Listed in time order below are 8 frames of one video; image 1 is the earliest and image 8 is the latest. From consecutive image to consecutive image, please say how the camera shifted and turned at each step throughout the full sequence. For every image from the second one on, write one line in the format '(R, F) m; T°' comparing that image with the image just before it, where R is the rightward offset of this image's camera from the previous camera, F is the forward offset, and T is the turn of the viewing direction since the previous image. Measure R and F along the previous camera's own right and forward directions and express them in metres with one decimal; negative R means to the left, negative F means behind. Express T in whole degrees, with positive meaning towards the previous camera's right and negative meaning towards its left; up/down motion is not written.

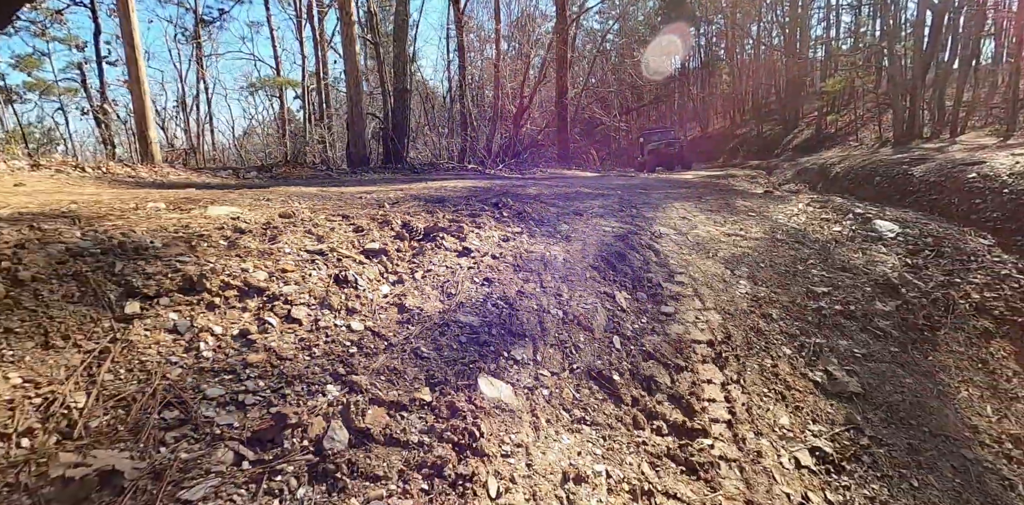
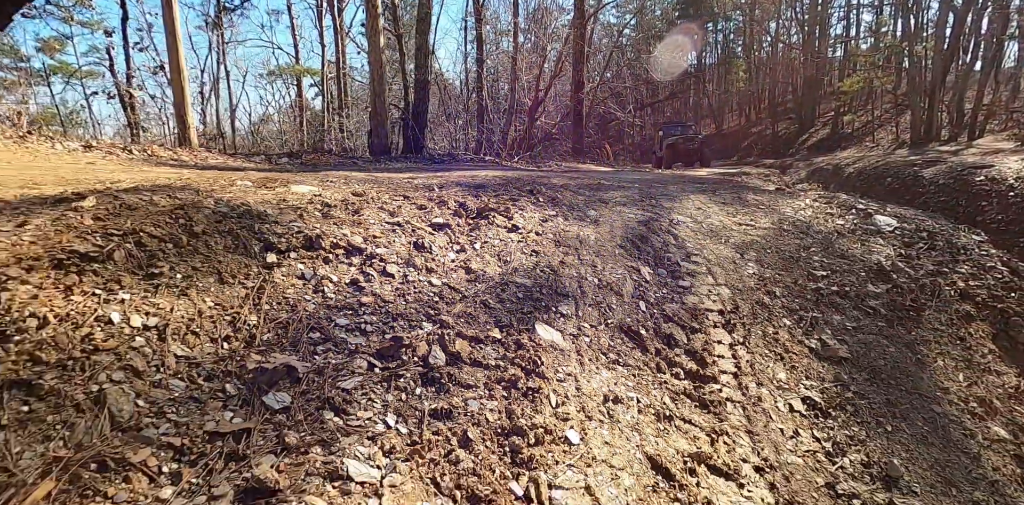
(-0.1, -0.3) m; -1°
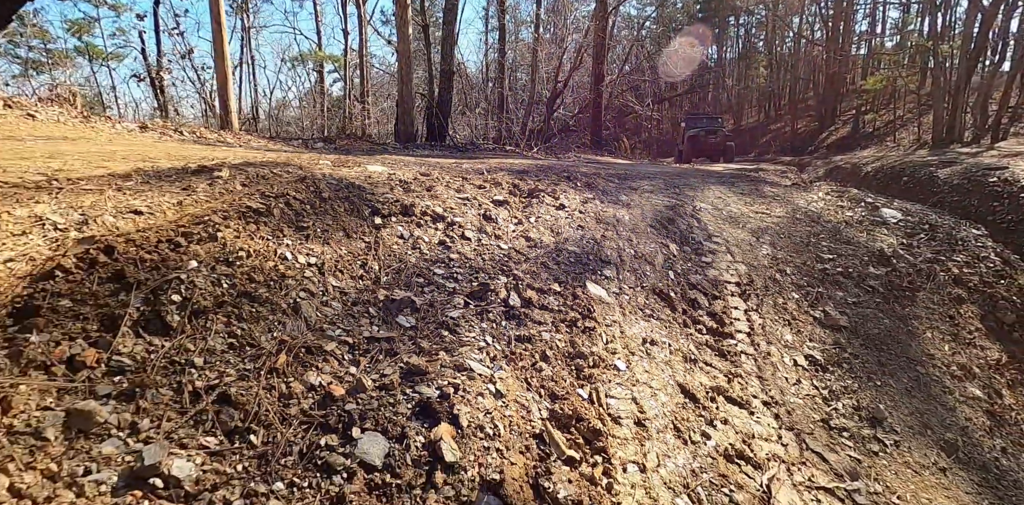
(-0.1, -0.4) m; -1°
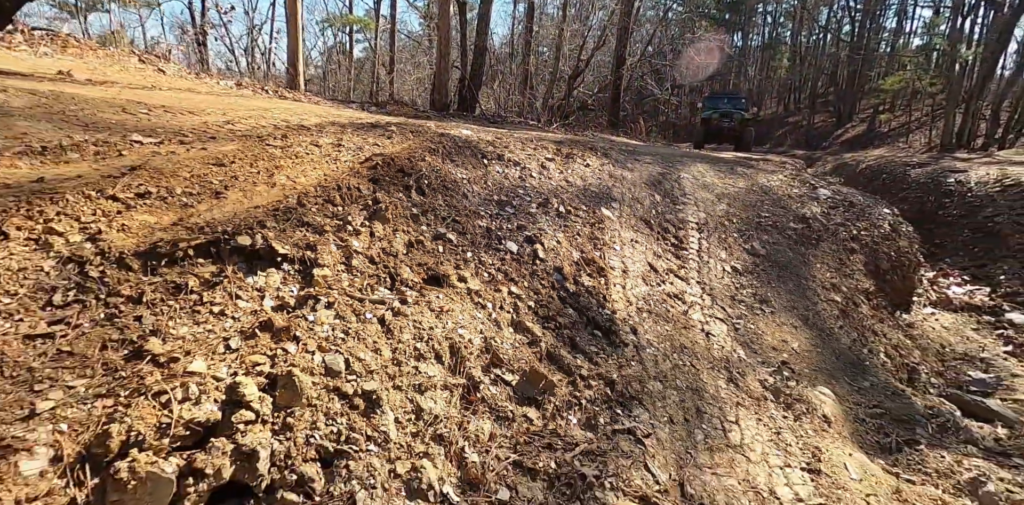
(-0.2, -1.5) m; -1°
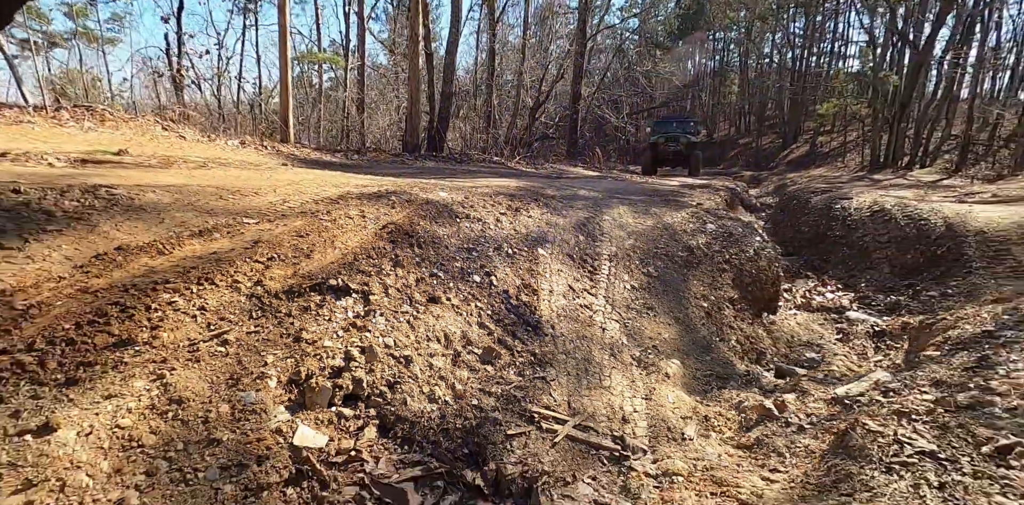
(0.0, -1.7) m; +3°
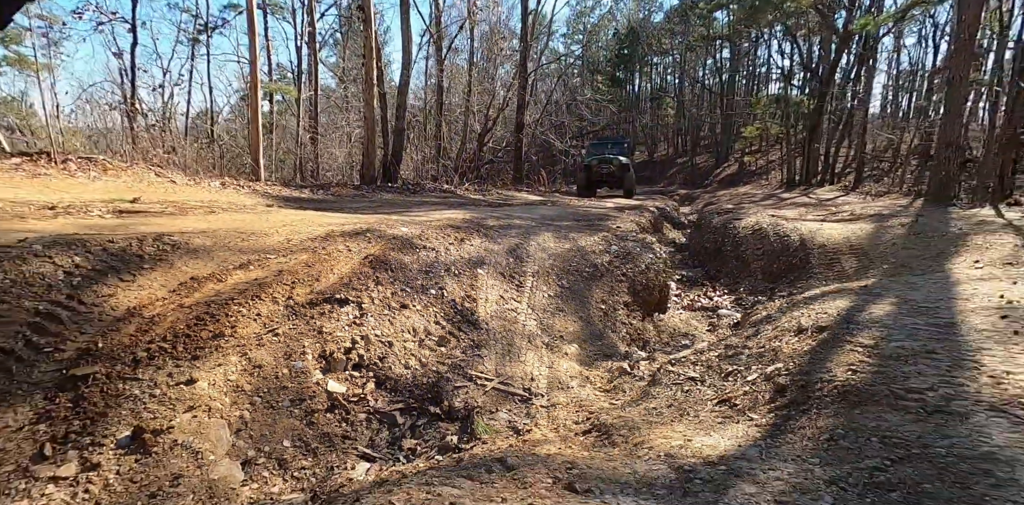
(+0.1, -1.9) m; +4°
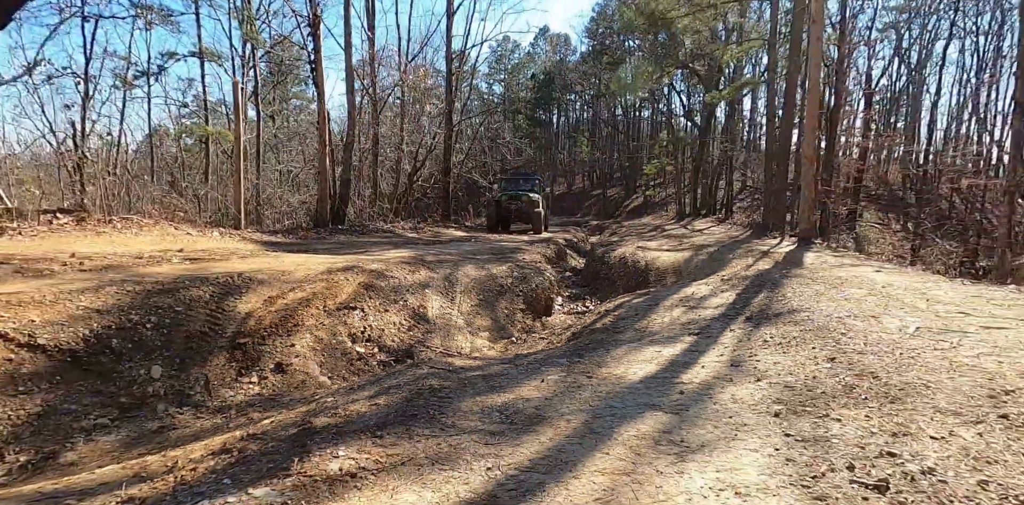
(-0.1, -4.4) m; +7°
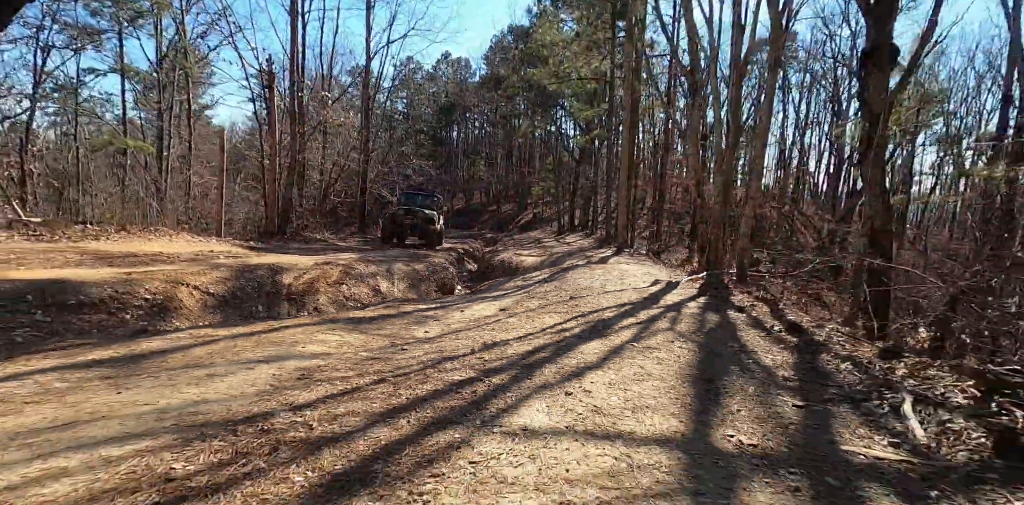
(-0.6, -7.8) m; +9°
